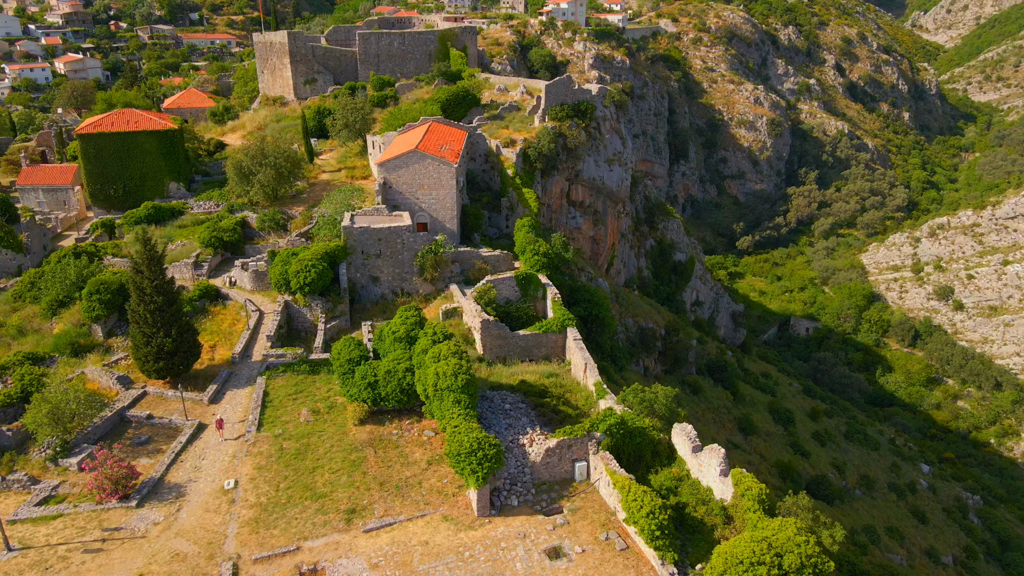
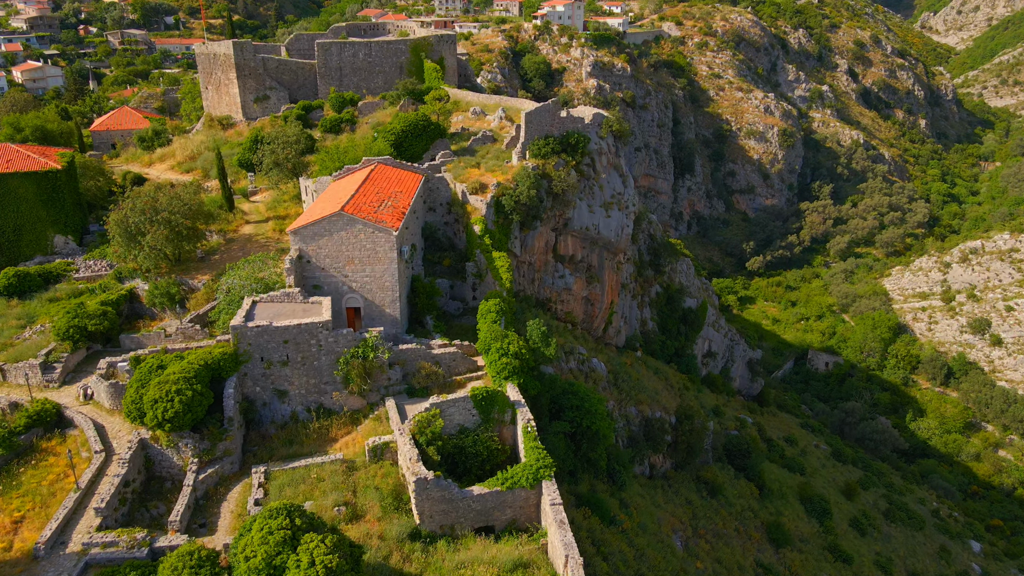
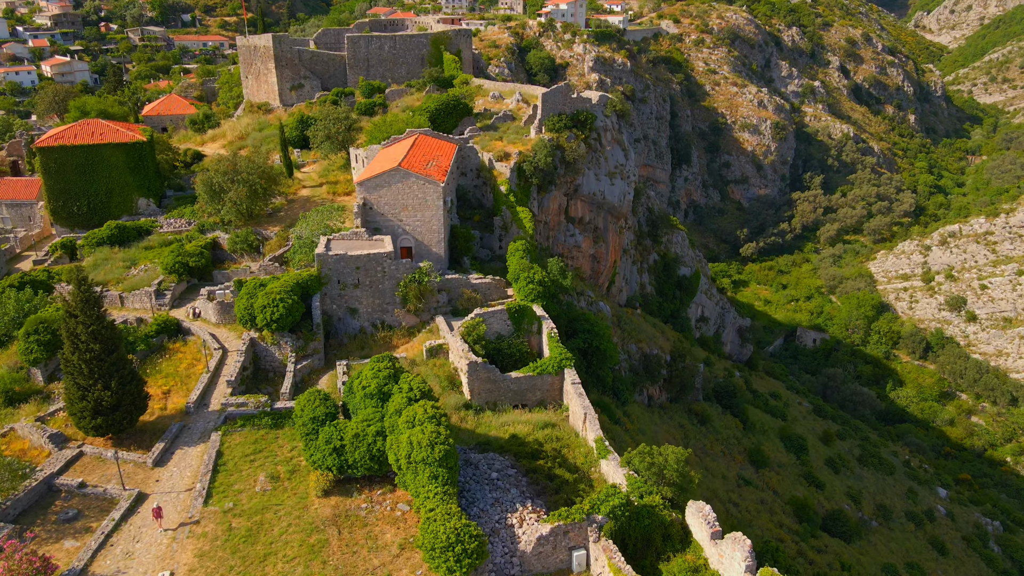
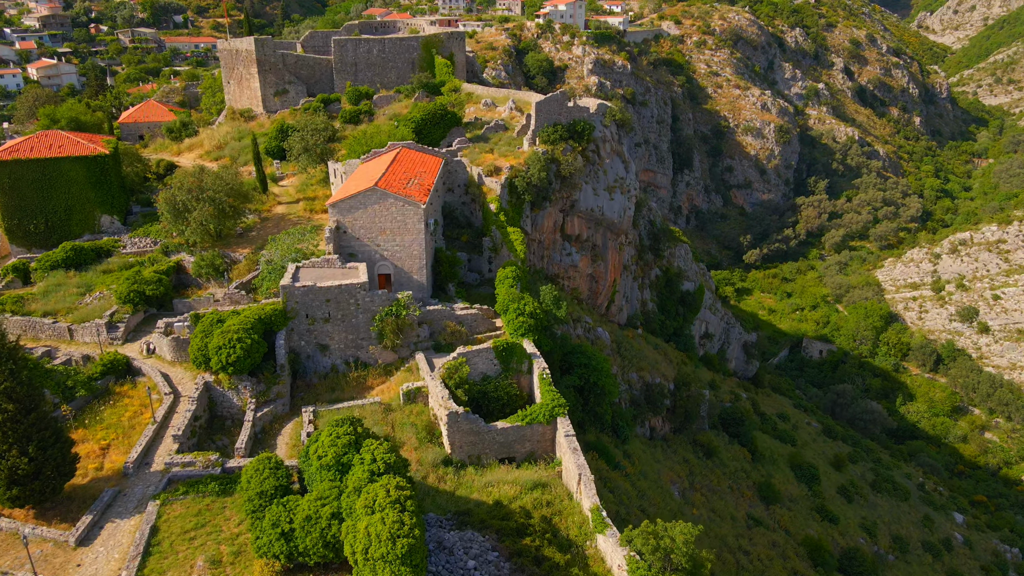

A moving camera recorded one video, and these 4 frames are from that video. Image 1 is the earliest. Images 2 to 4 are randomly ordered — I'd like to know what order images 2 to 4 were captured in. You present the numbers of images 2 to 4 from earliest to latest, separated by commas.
3, 4, 2
